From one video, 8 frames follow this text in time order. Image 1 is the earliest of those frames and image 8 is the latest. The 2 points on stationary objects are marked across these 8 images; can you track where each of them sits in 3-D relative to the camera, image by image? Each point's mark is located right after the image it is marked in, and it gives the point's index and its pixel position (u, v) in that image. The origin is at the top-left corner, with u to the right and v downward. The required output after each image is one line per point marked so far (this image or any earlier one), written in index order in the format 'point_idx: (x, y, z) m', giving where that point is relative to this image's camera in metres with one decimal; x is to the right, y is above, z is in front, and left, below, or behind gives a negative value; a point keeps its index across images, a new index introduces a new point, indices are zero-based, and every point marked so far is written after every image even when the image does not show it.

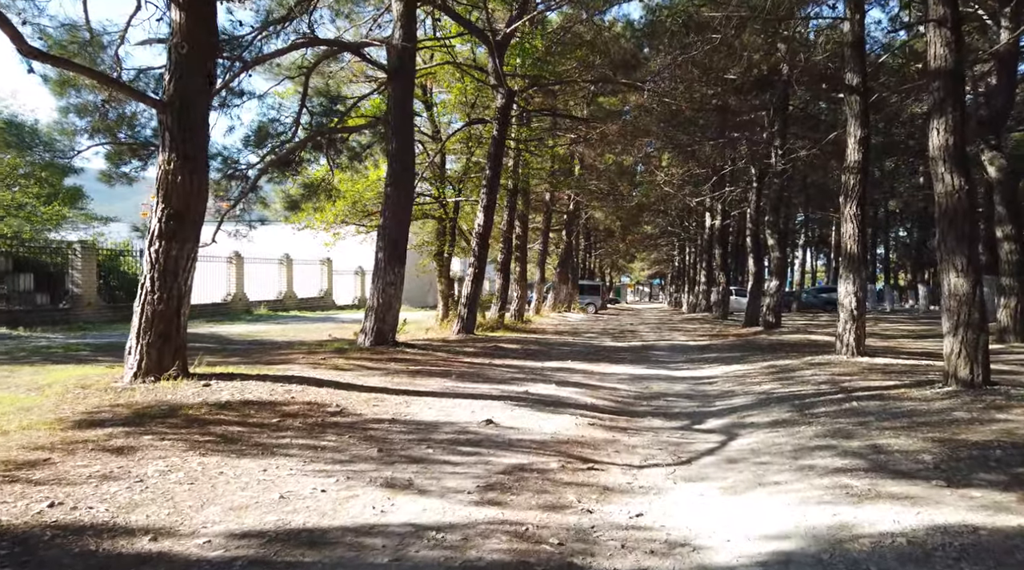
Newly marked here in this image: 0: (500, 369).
0: (-0.2, -1.2, +13.2) m
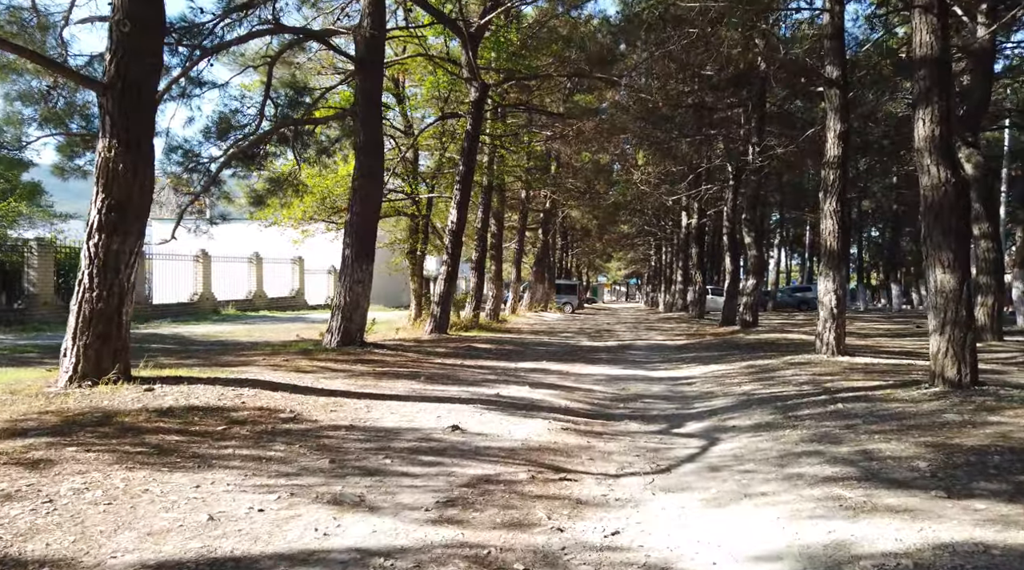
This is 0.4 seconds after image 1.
0: (-0.6, -1.2, +12.7) m
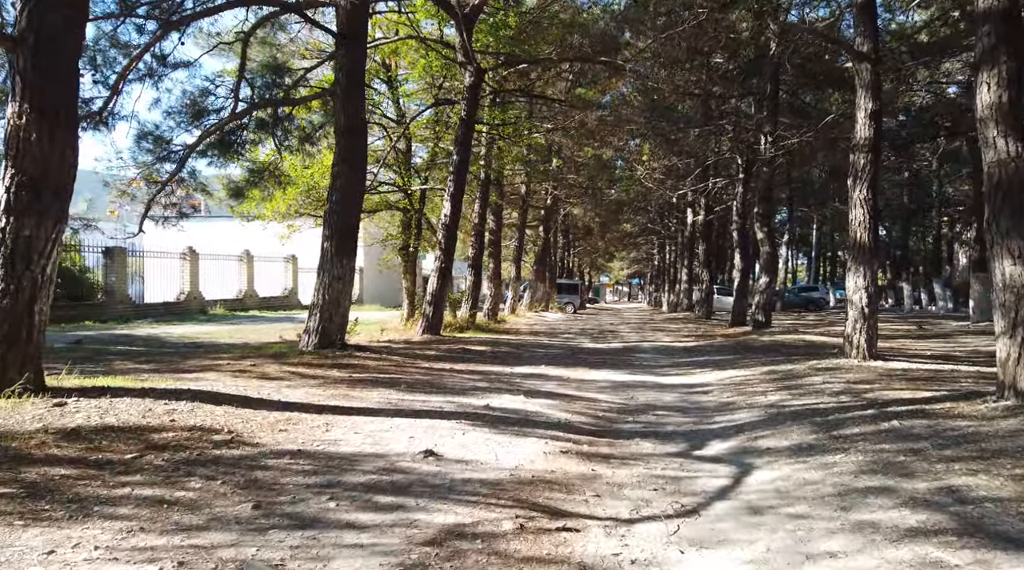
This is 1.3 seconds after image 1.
0: (-0.7, -1.2, +11.4) m
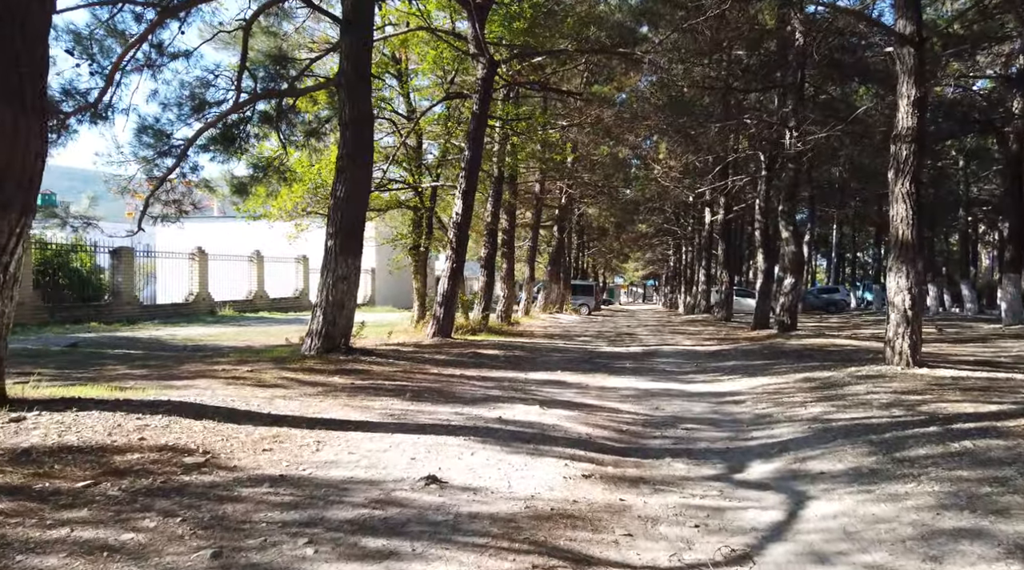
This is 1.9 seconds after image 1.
0: (-0.5, -1.2, +10.6) m
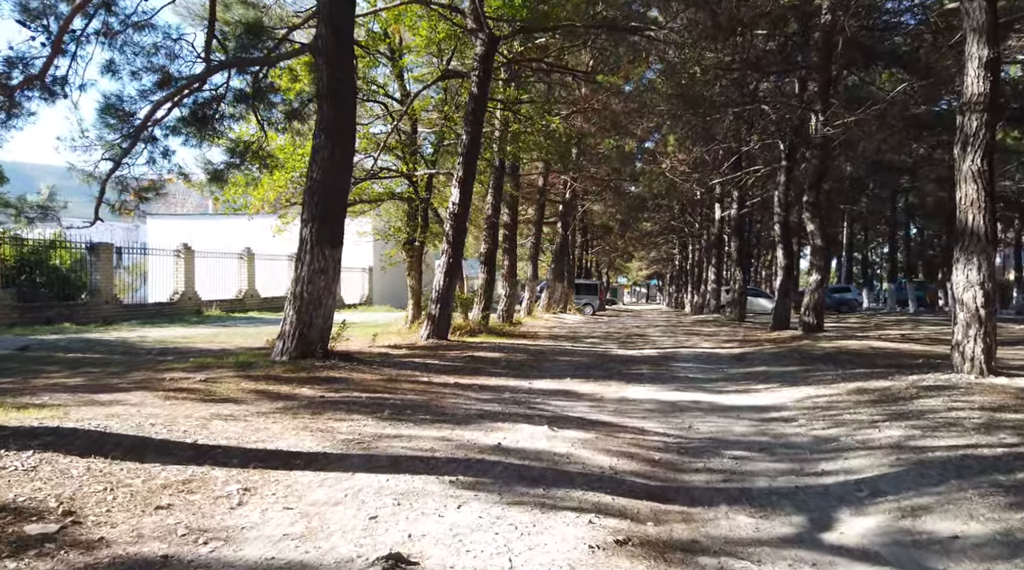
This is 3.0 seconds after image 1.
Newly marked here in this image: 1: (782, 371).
0: (-0.5, -1.1, +9.0) m
1: (+3.6, -1.1, +12.0) m
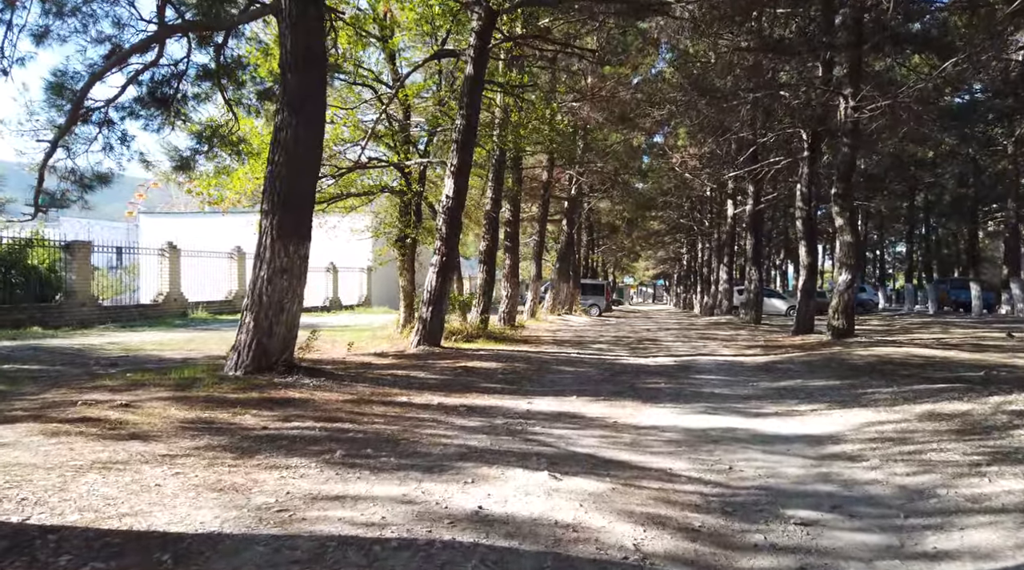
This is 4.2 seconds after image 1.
0: (-0.5, -1.1, +7.3) m
1: (+3.6, -1.2, +10.3) m
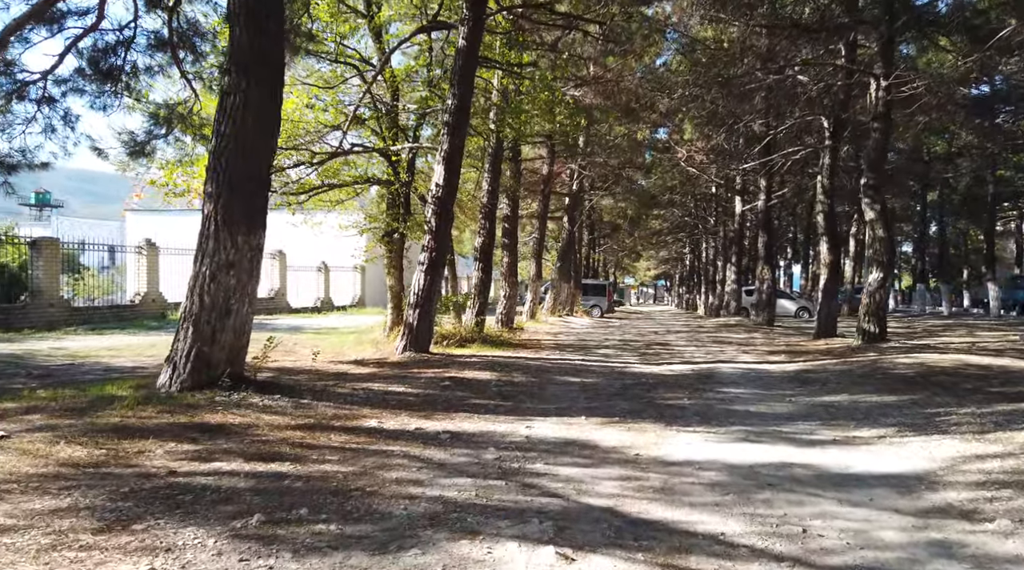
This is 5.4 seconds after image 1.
0: (-0.6, -1.1, +5.7) m
1: (+3.5, -1.1, +8.7) m
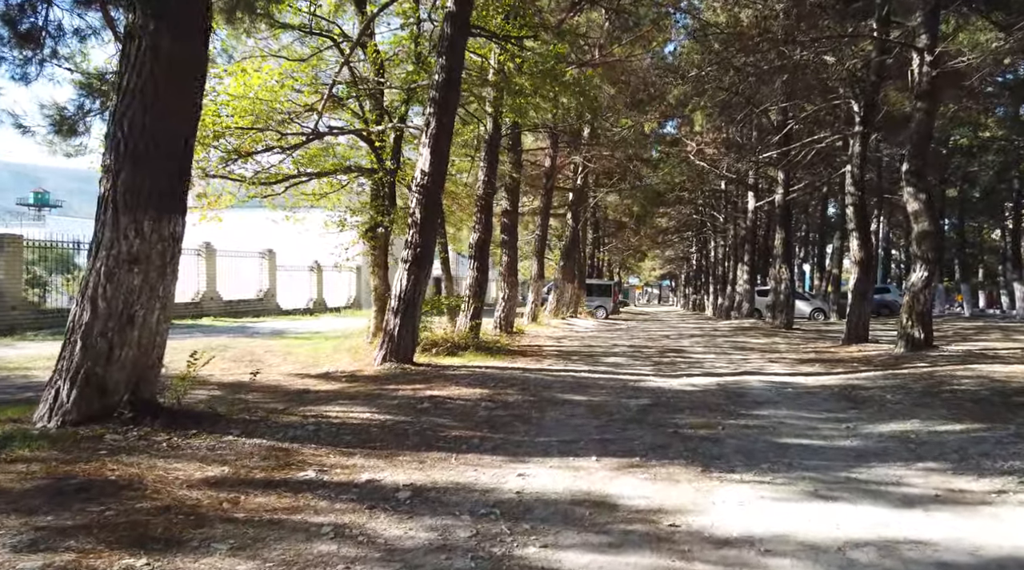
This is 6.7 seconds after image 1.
0: (-0.6, -1.1, +3.8) m
1: (+3.5, -1.1, +6.9) m
